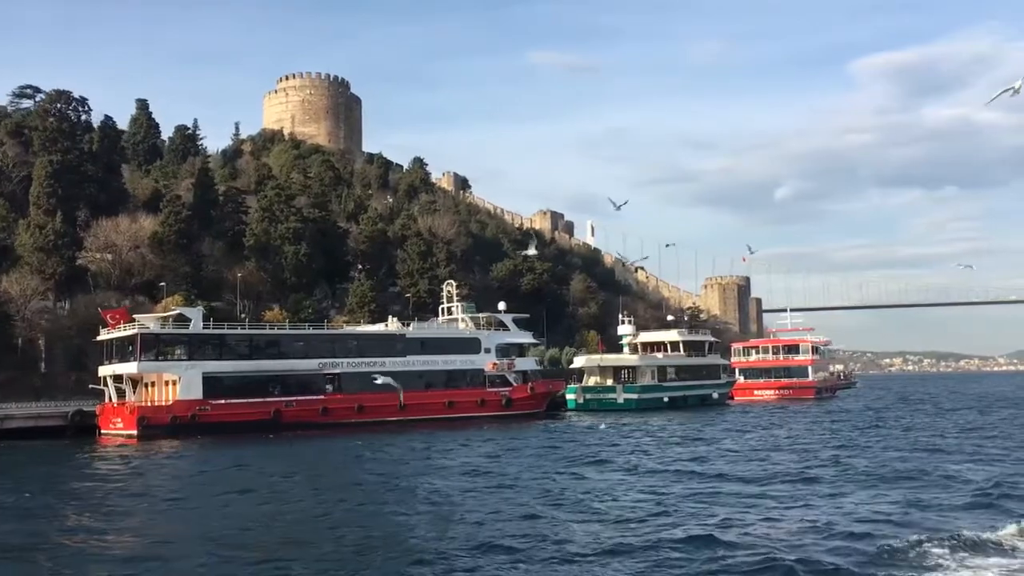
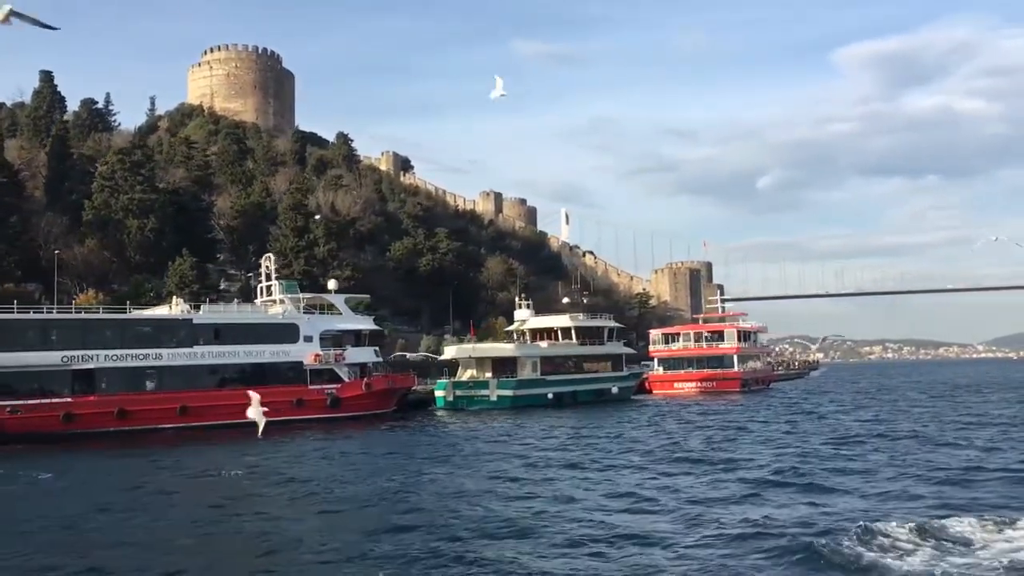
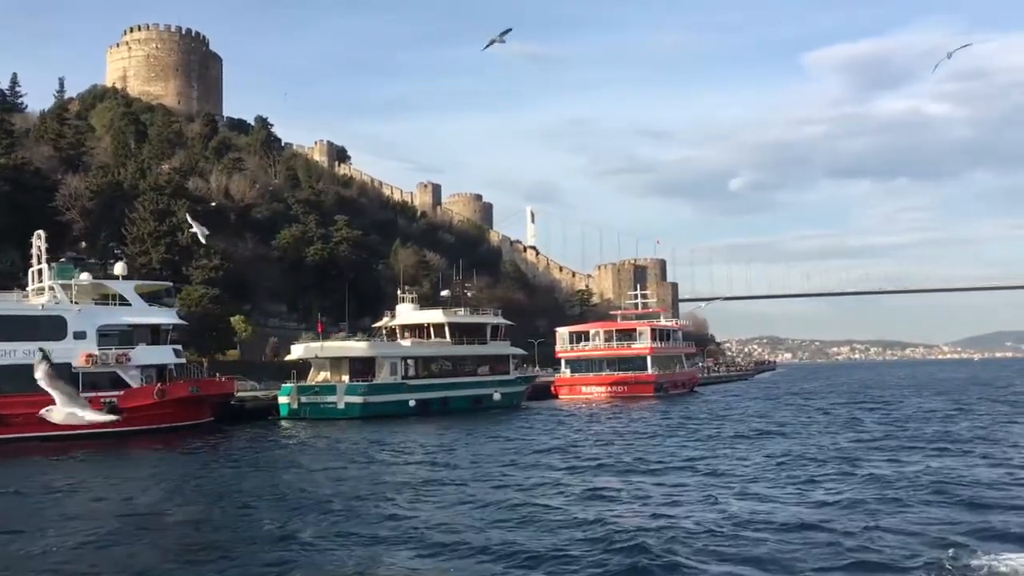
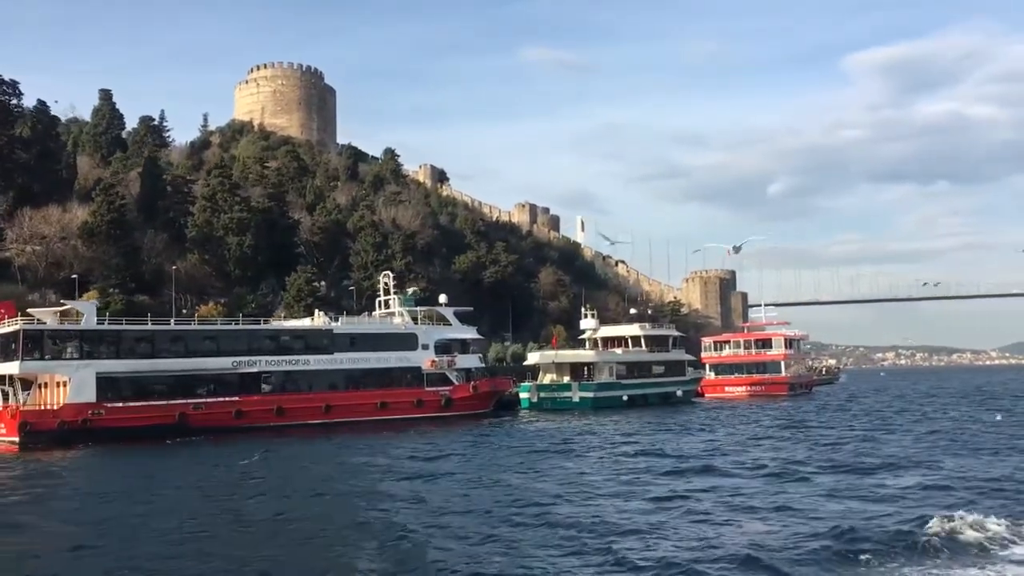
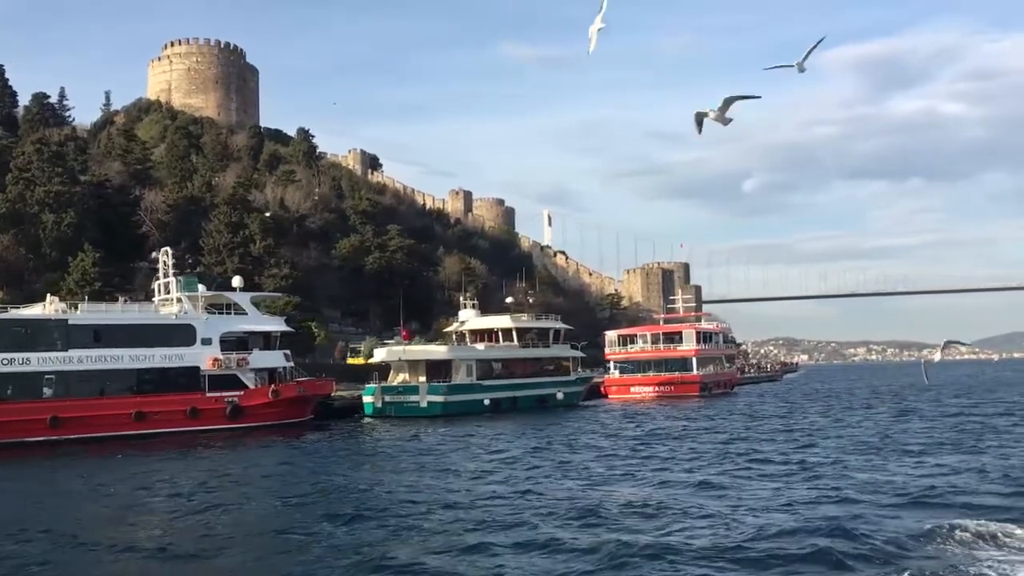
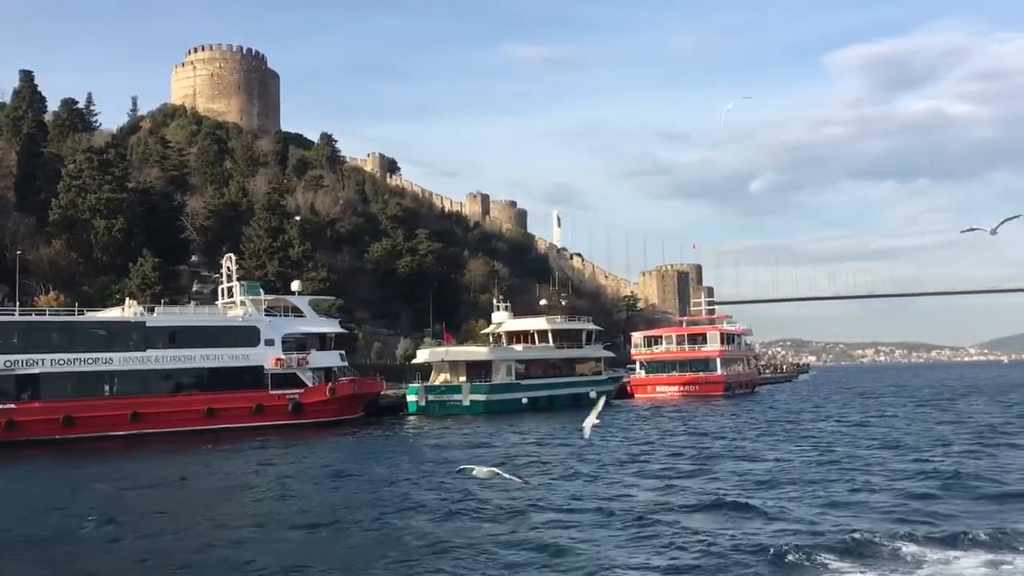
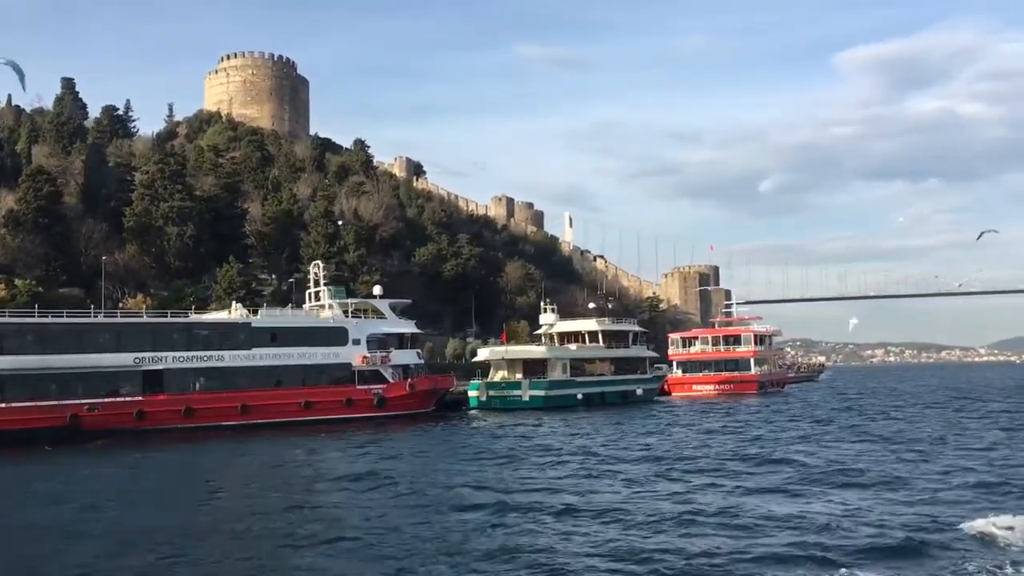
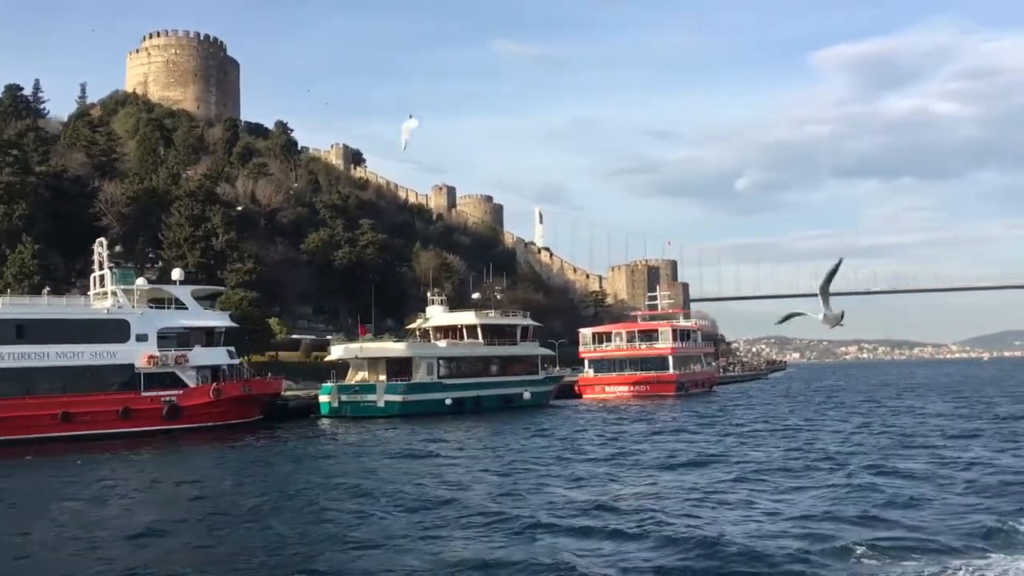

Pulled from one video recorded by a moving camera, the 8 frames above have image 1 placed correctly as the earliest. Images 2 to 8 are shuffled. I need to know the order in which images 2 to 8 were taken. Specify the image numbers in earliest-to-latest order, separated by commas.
4, 7, 2, 6, 5, 8, 3
